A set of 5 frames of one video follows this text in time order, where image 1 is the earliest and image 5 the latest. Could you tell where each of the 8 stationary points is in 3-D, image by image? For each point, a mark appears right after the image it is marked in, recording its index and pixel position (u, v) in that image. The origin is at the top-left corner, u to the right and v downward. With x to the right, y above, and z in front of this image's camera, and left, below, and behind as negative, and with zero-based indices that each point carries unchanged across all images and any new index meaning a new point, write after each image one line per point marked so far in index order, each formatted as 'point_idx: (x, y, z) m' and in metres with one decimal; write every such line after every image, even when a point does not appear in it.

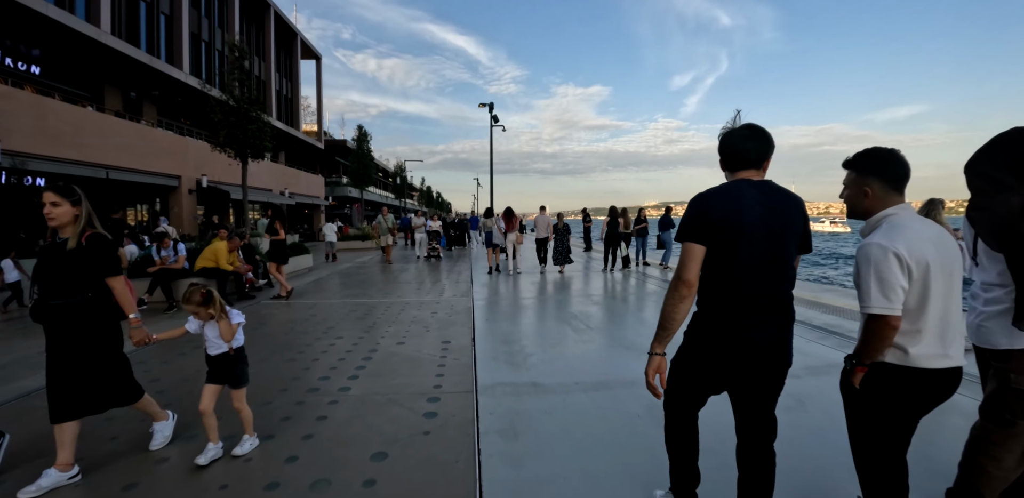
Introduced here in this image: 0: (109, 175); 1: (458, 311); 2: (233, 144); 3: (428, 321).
0: (-13.1, +2.4, +12.3) m
1: (-0.9, -1.0, +5.9) m
2: (-6.6, +2.5, +8.9) m
3: (-1.2, -1.0, +5.4) m
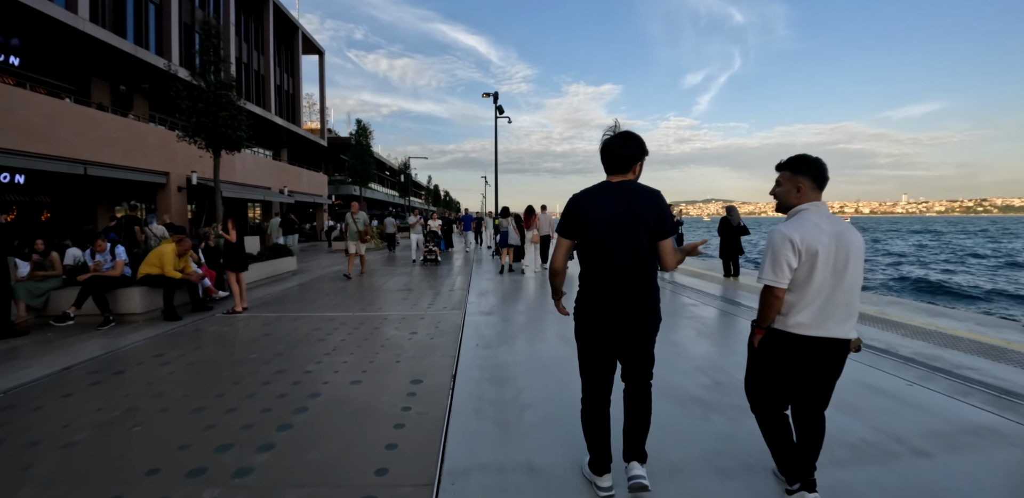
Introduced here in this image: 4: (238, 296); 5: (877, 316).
0: (-13.0, +2.4, +11.5) m
1: (-0.9, -1.0, +4.8) m
2: (-6.6, +2.4, +8.0) m
3: (-1.2, -1.1, +4.3) m
4: (-4.4, -0.8, +6.0) m
5: (+5.7, -1.0, +6.0) m
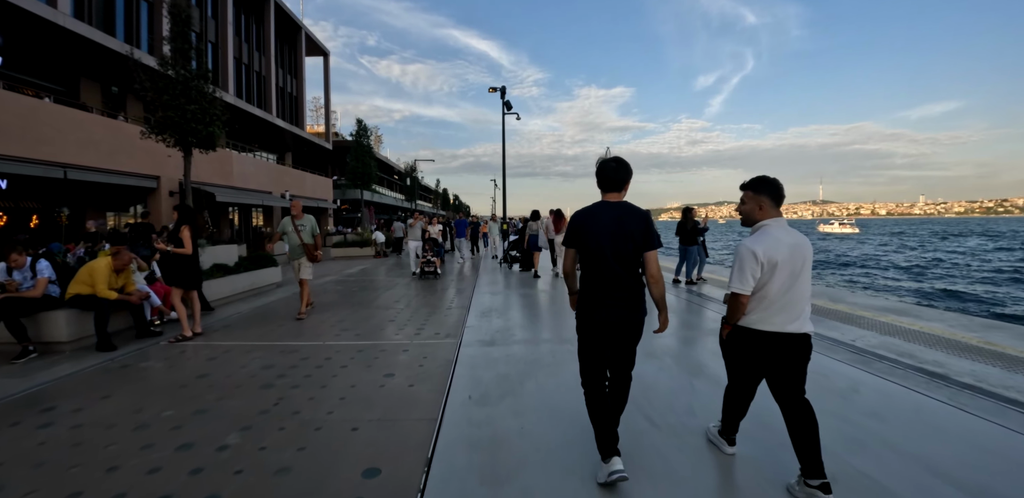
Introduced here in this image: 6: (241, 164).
0: (-12.7, +2.1, +10.8) m
1: (-0.8, -1.2, +3.7) m
2: (-6.4, +2.2, +7.1) m
3: (-1.2, -1.3, +3.2) m
4: (-4.3, -0.9, +5.0) m
5: (+5.8, -1.2, +4.7) m
6: (-12.9, +4.0, +17.9) m
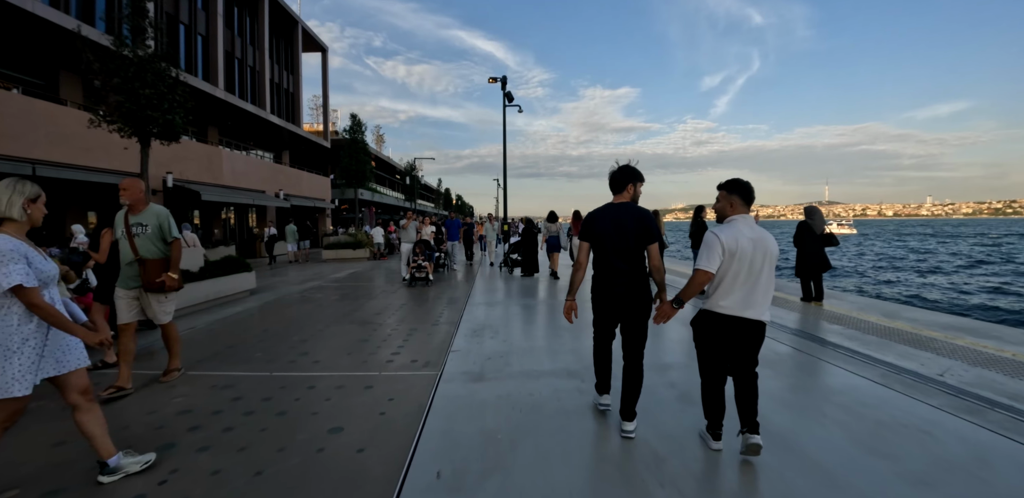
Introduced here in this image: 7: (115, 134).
0: (-12.7, +2.1, +10.1) m
1: (-0.9, -1.3, +2.8) m
2: (-6.4, +2.1, +6.2) m
3: (-1.3, -1.3, +2.3) m
4: (-4.3, -1.0, +4.1) m
5: (+5.7, -1.3, +3.7) m
6: (-12.8, +3.9, +17.2) m
7: (-6.8, +2.0, +6.5) m
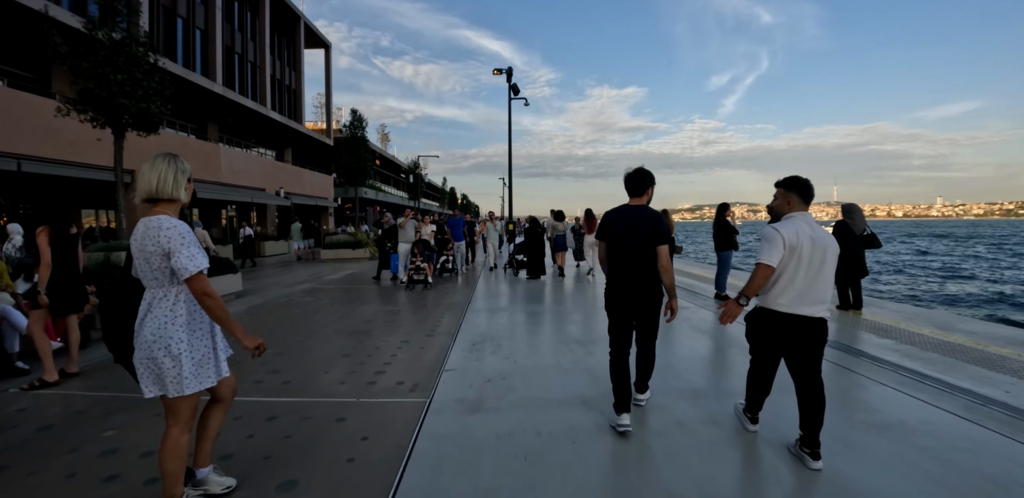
0: (-12.5, +2.1, +9.7) m
1: (-0.9, -1.3, +2.2) m
2: (-6.4, +2.1, +5.7) m
3: (-1.3, -1.3, +1.7) m
4: (-4.3, -1.0, +3.6) m
5: (+5.7, -1.3, +3.0) m
6: (-12.5, +4.0, +16.8) m
7: (-6.7, +2.0, +6.0) m
